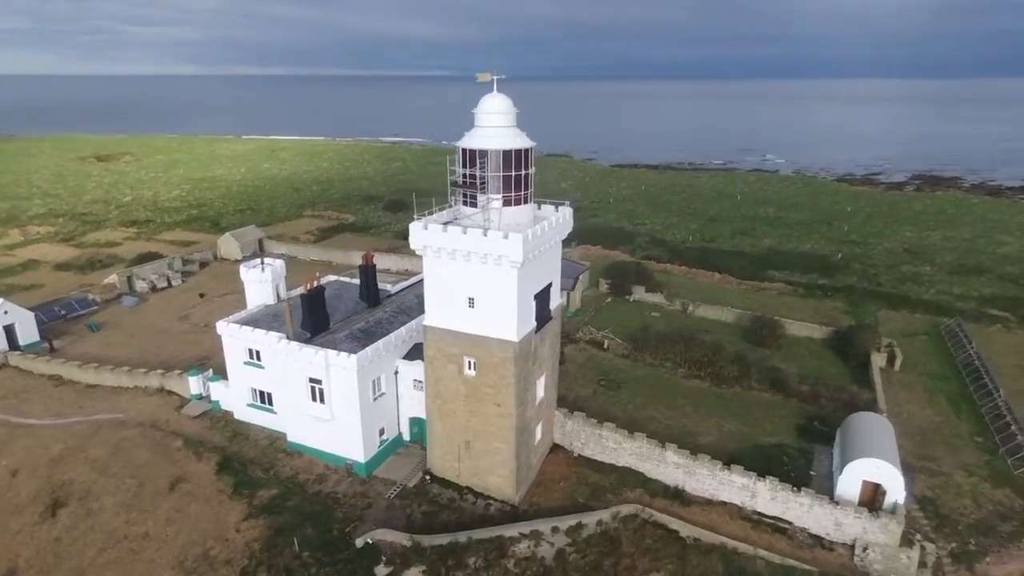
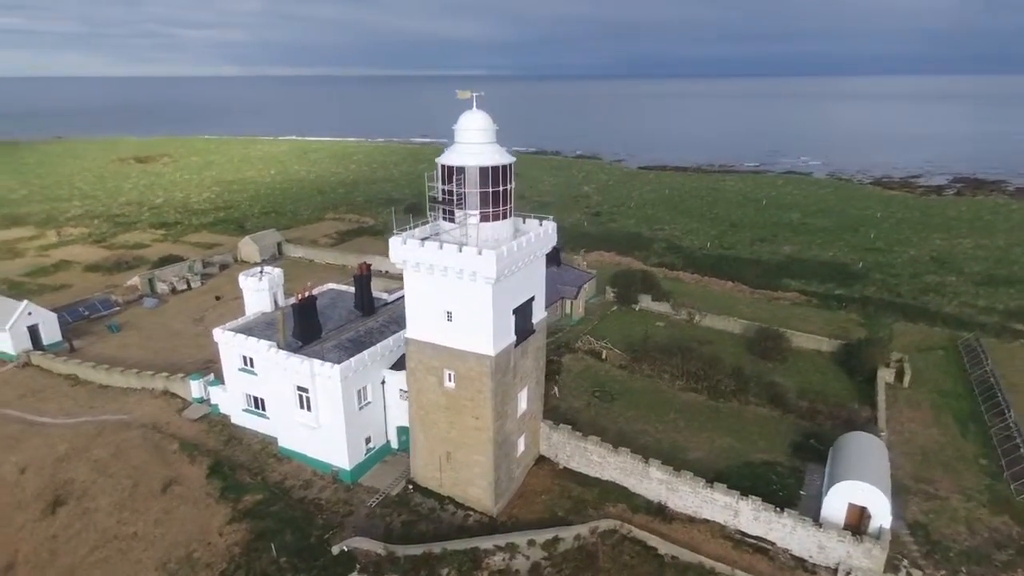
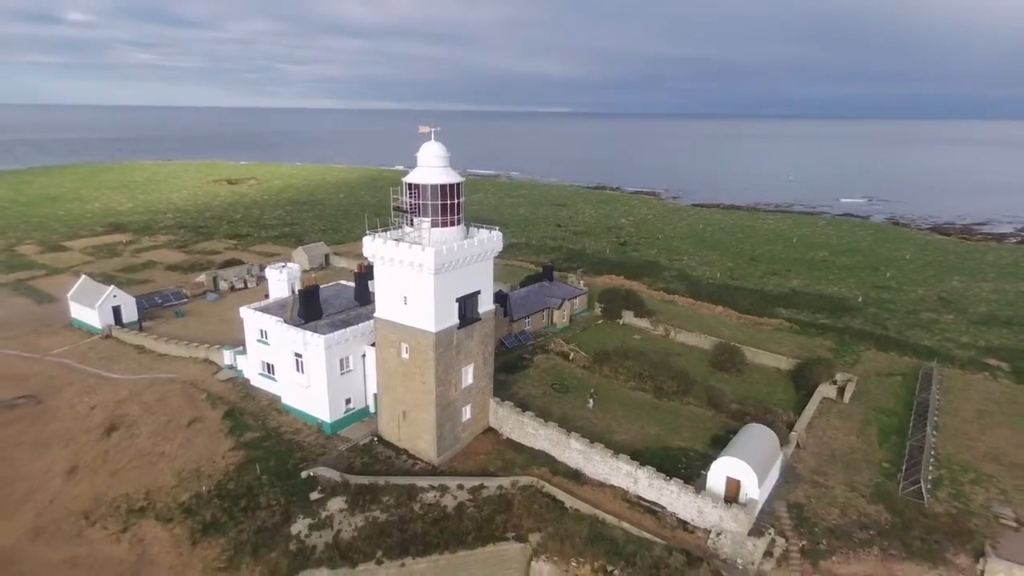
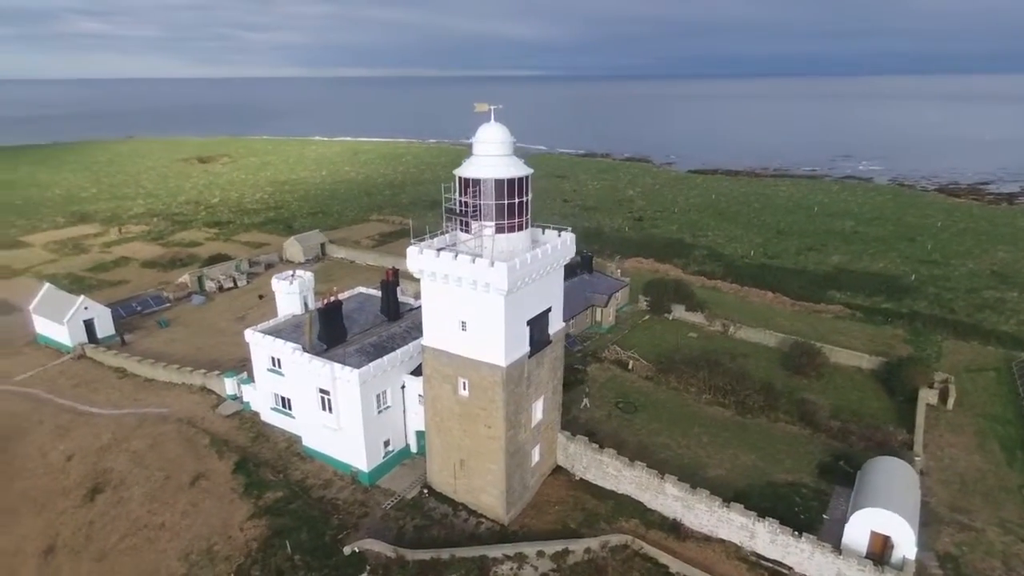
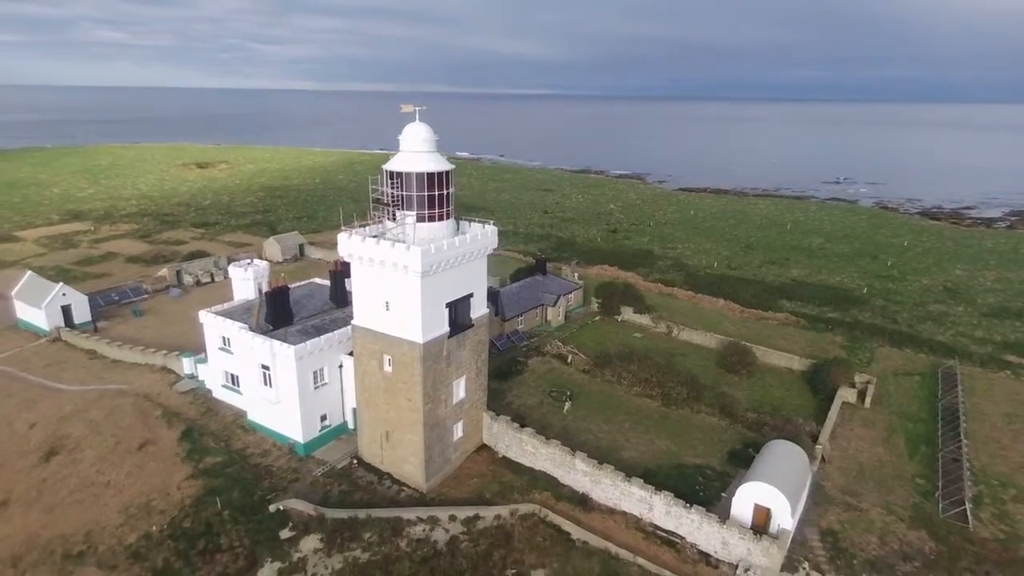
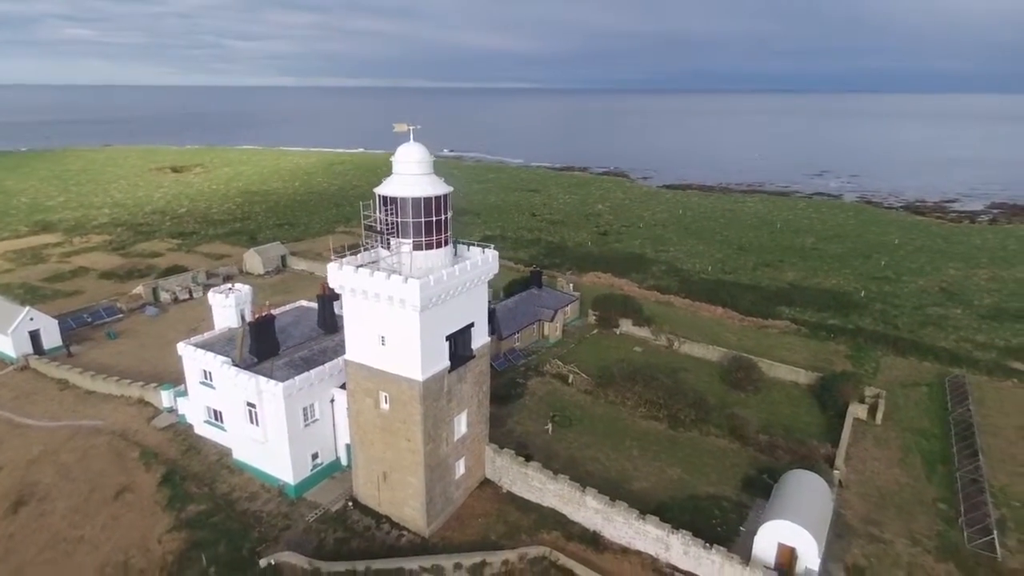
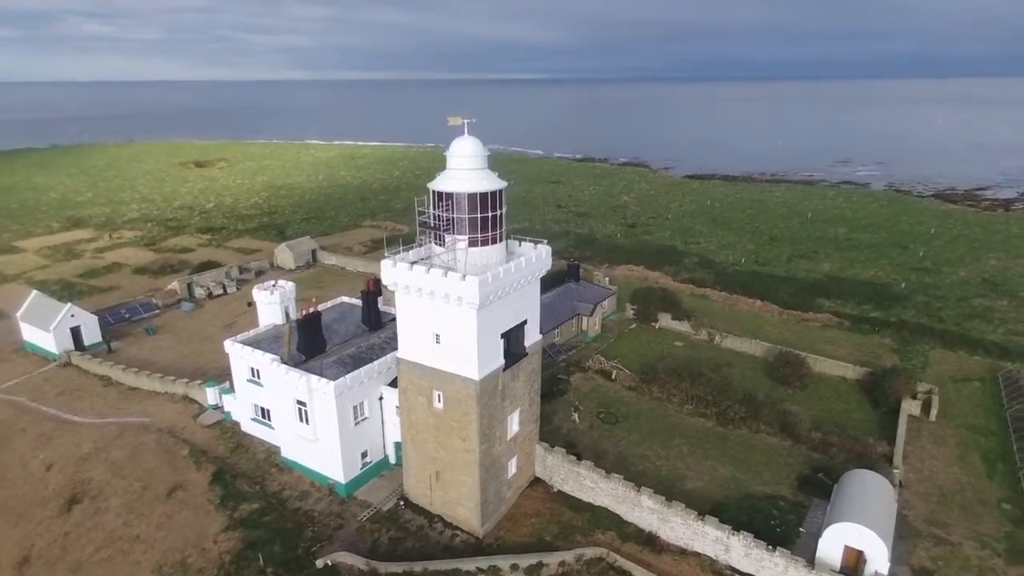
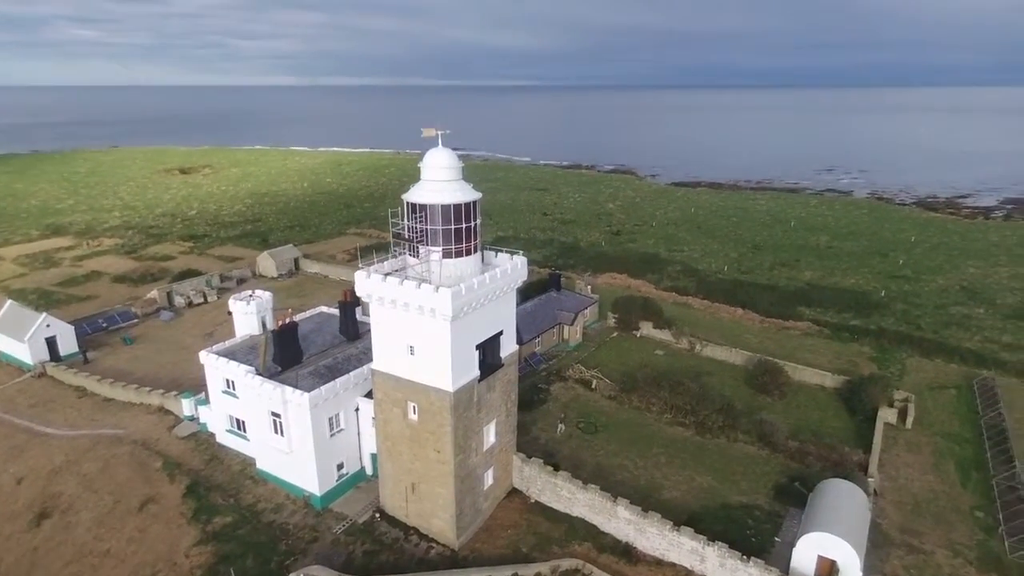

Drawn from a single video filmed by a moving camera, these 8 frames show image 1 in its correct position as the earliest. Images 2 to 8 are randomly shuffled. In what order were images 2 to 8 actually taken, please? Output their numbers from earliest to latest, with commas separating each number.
2, 4, 7, 8, 6, 5, 3
